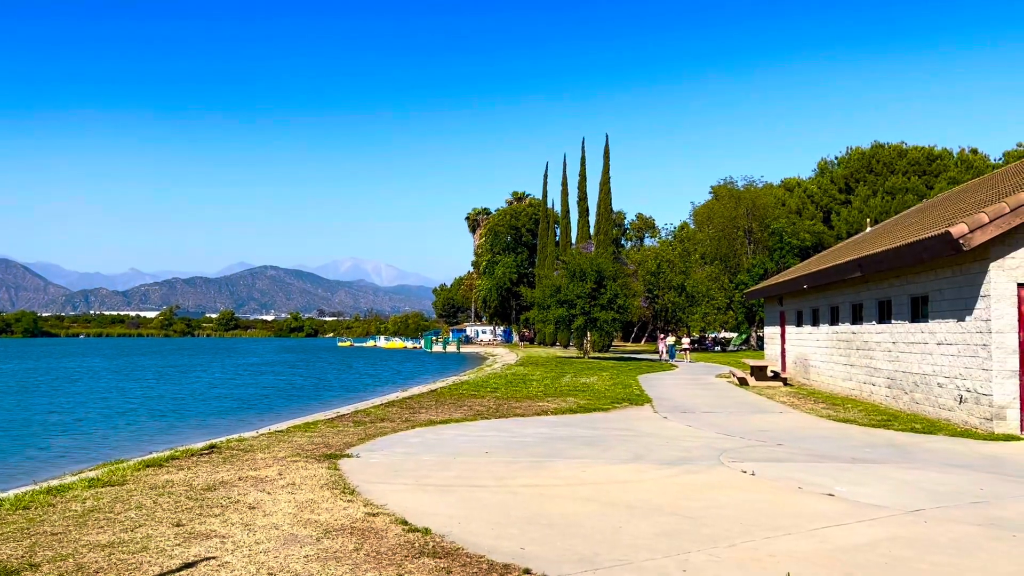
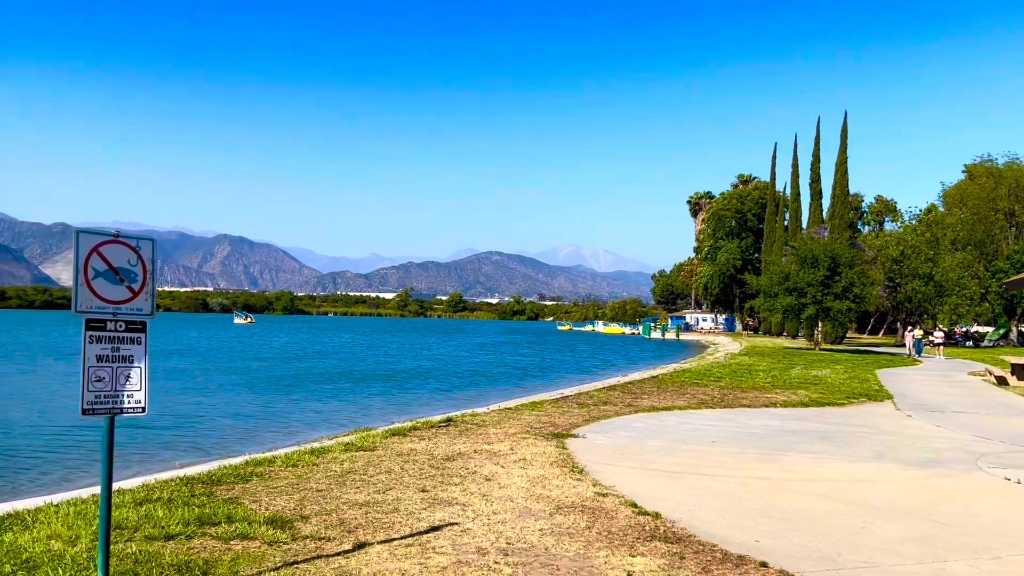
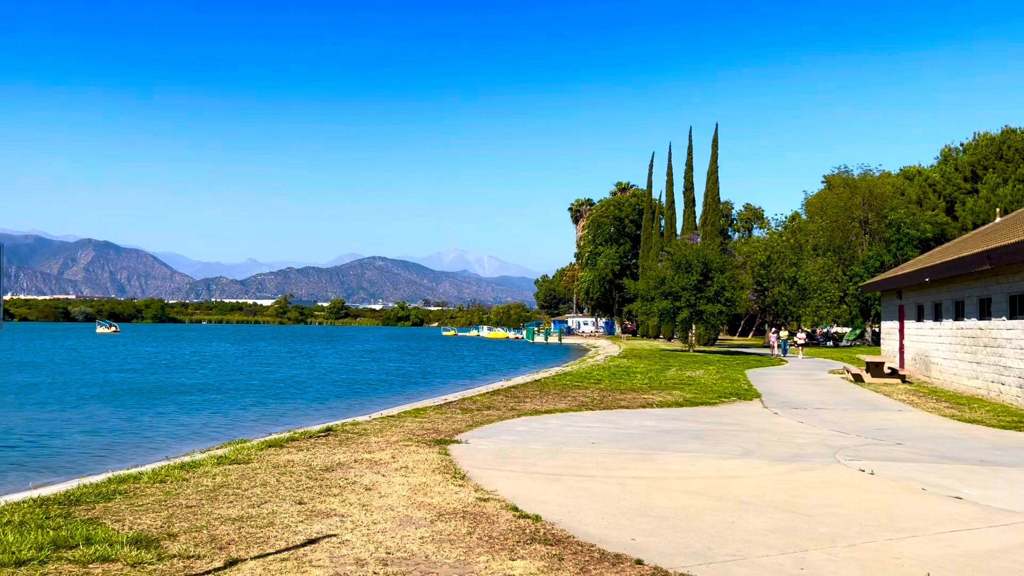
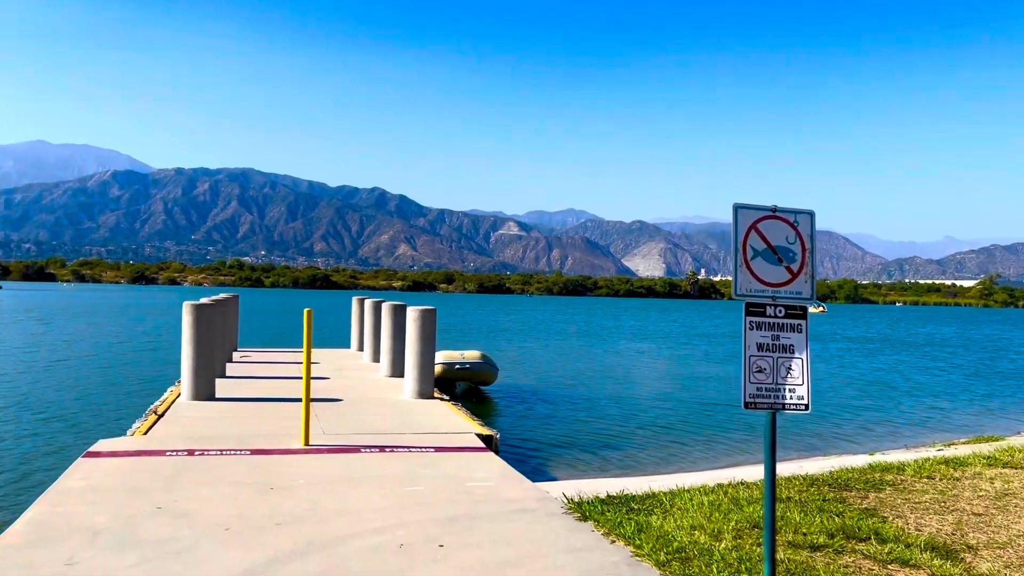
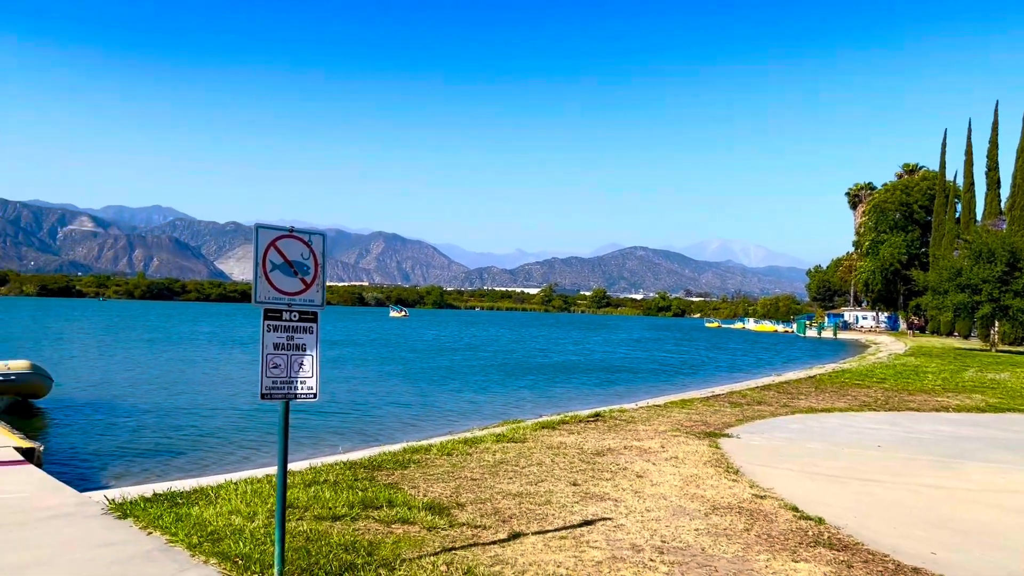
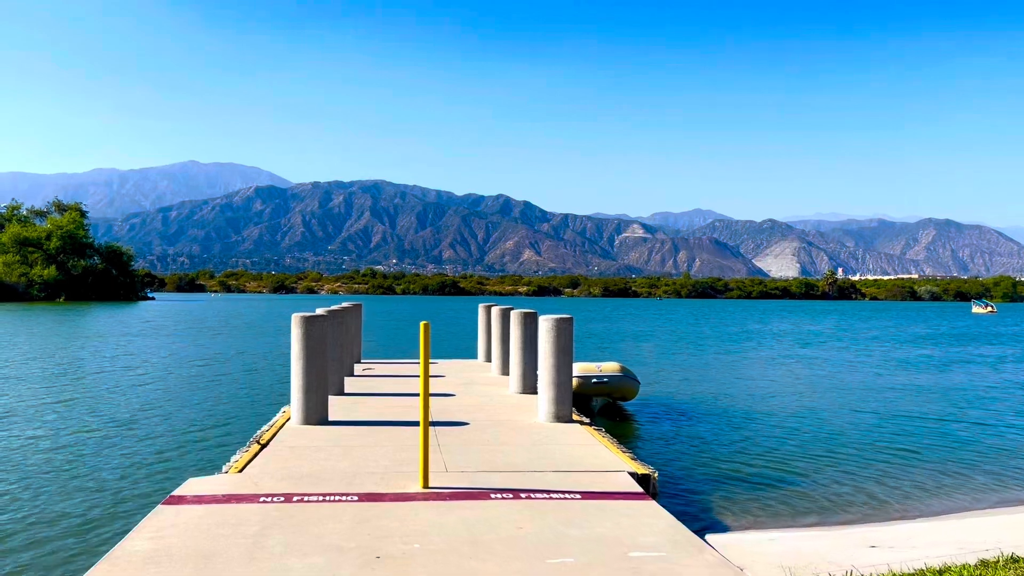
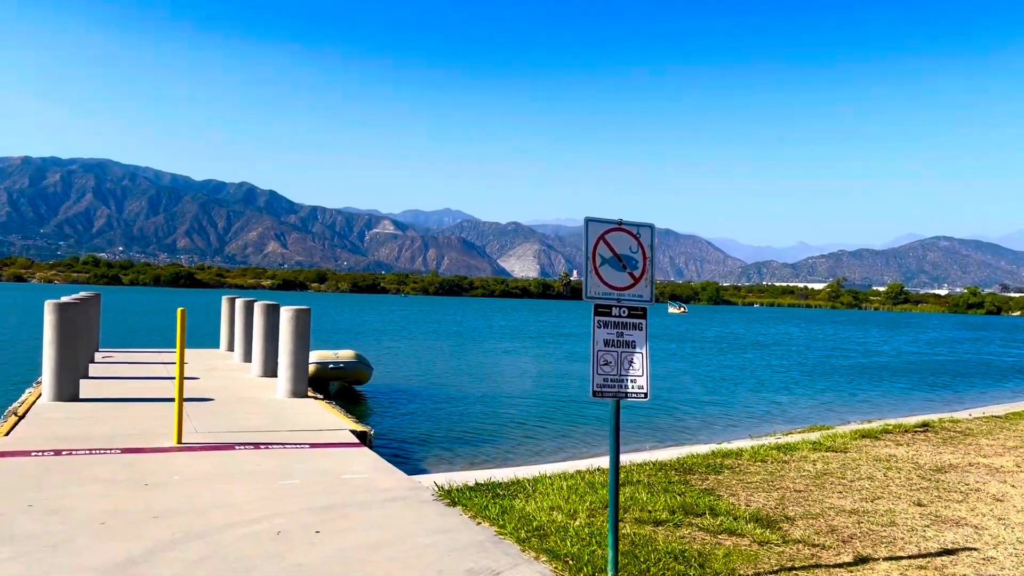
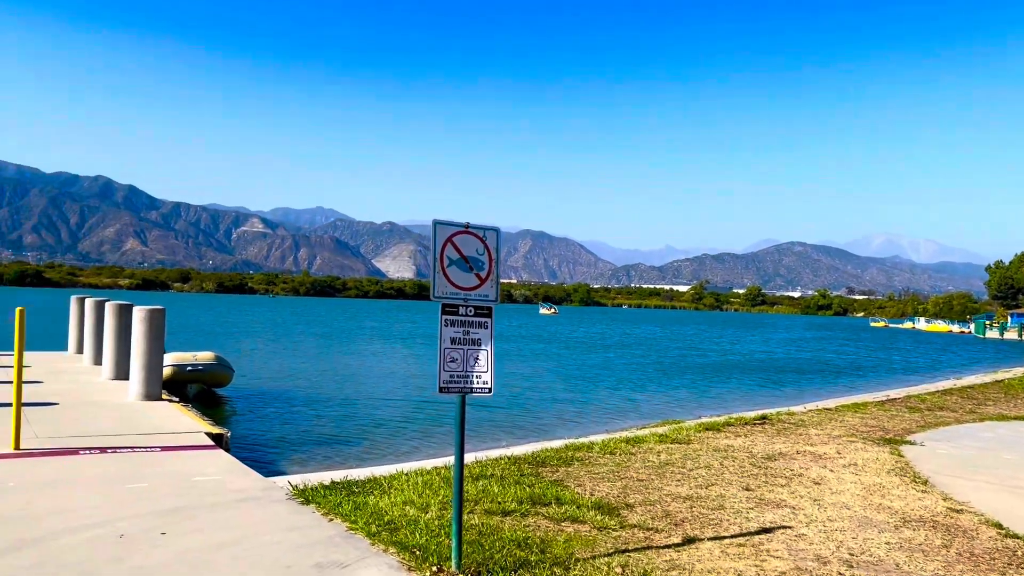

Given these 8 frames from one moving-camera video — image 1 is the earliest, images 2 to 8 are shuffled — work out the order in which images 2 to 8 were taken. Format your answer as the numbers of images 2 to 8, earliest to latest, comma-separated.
3, 2, 5, 8, 7, 4, 6
